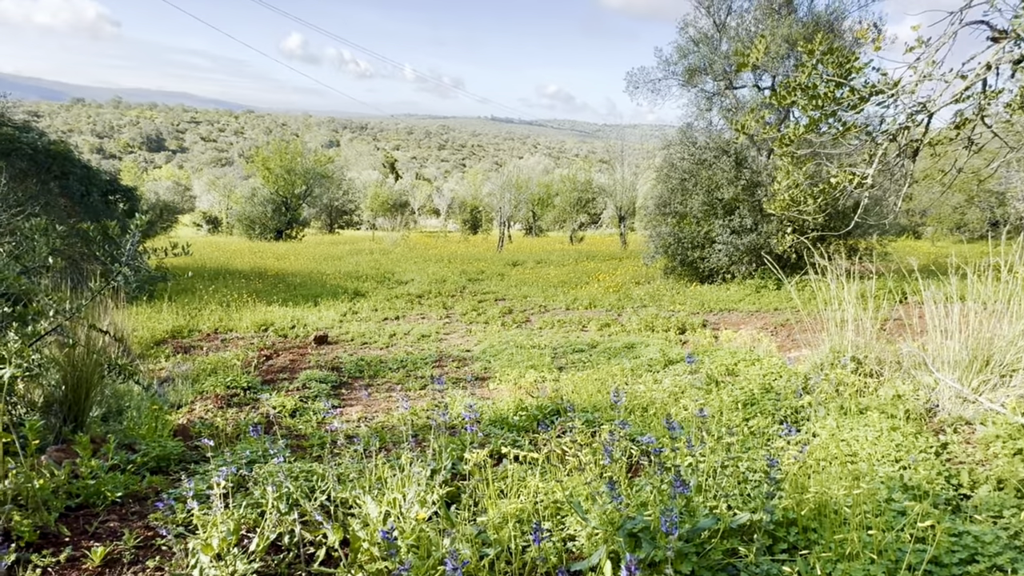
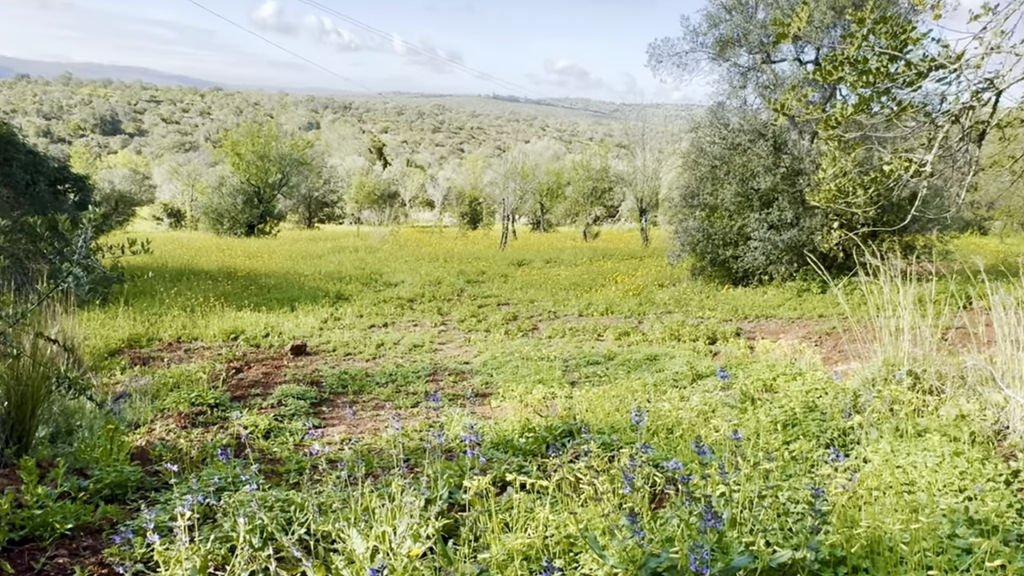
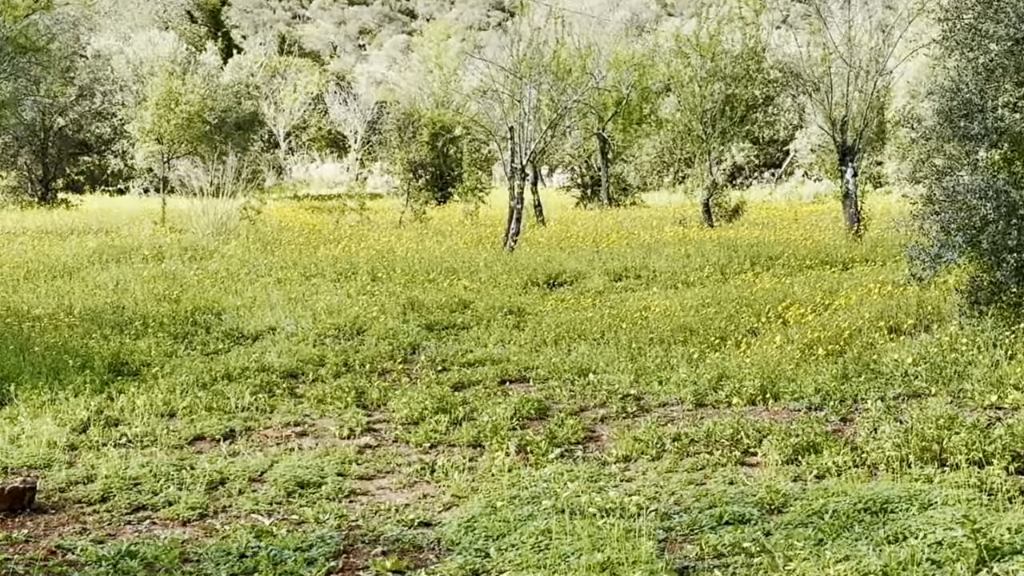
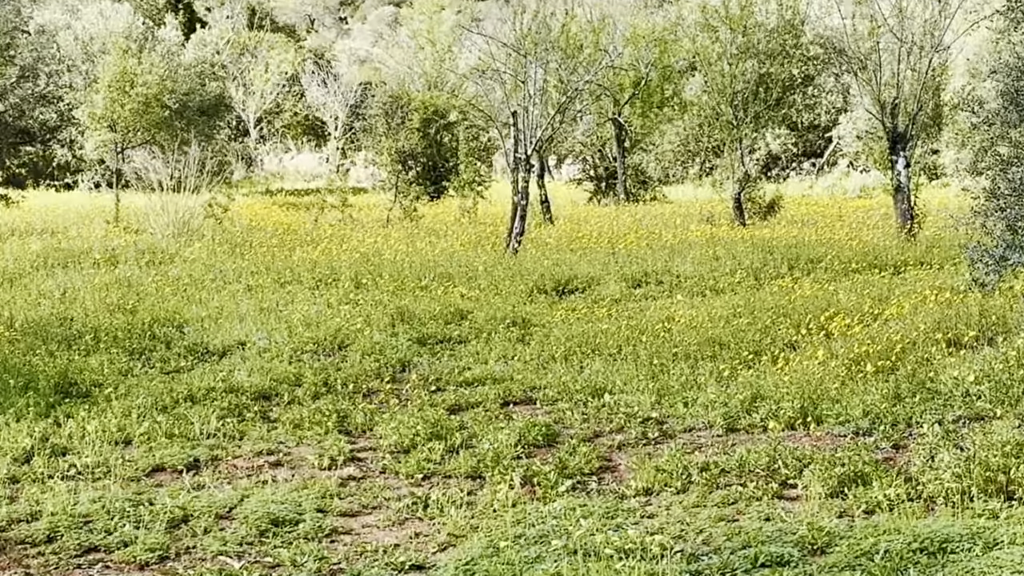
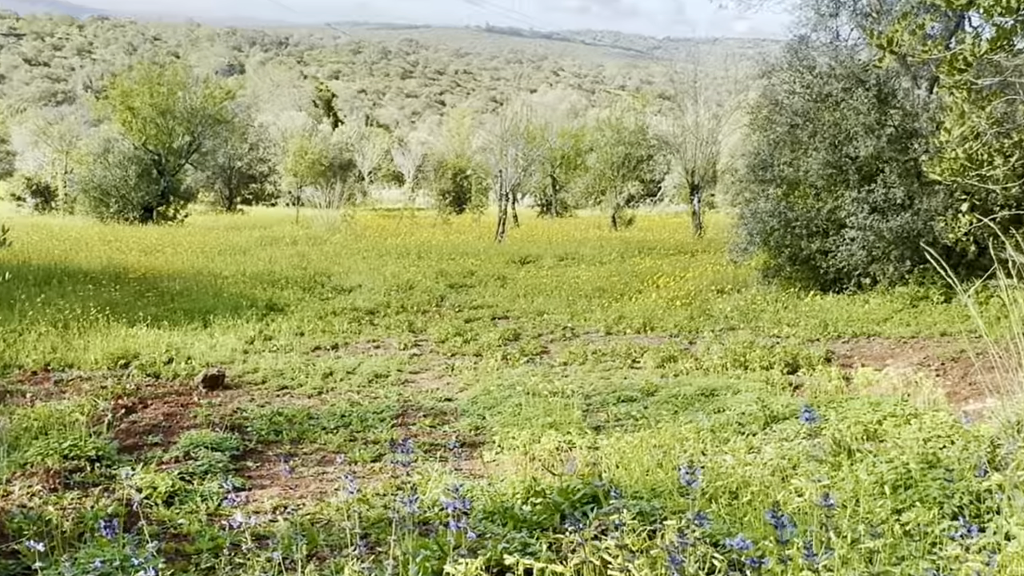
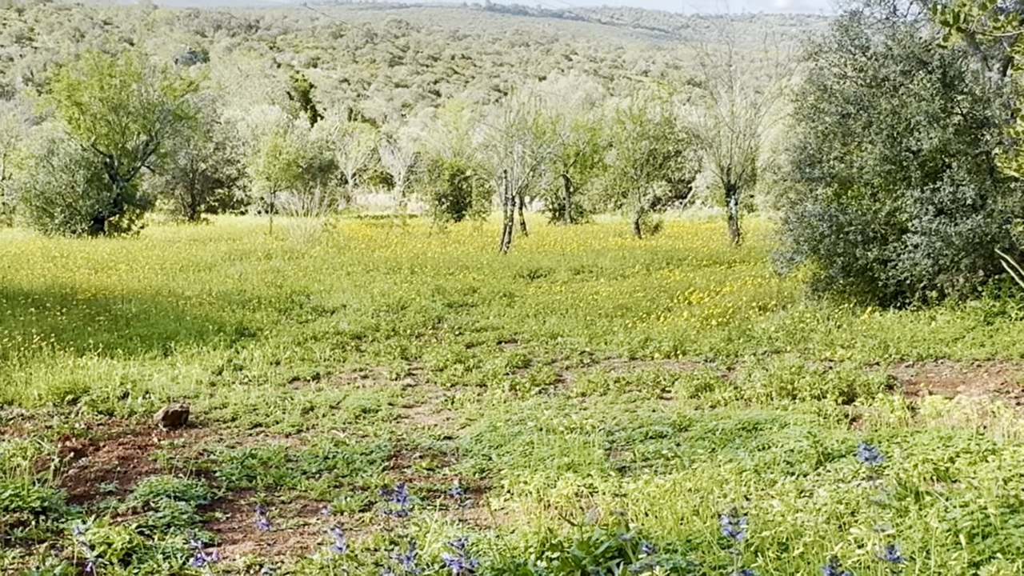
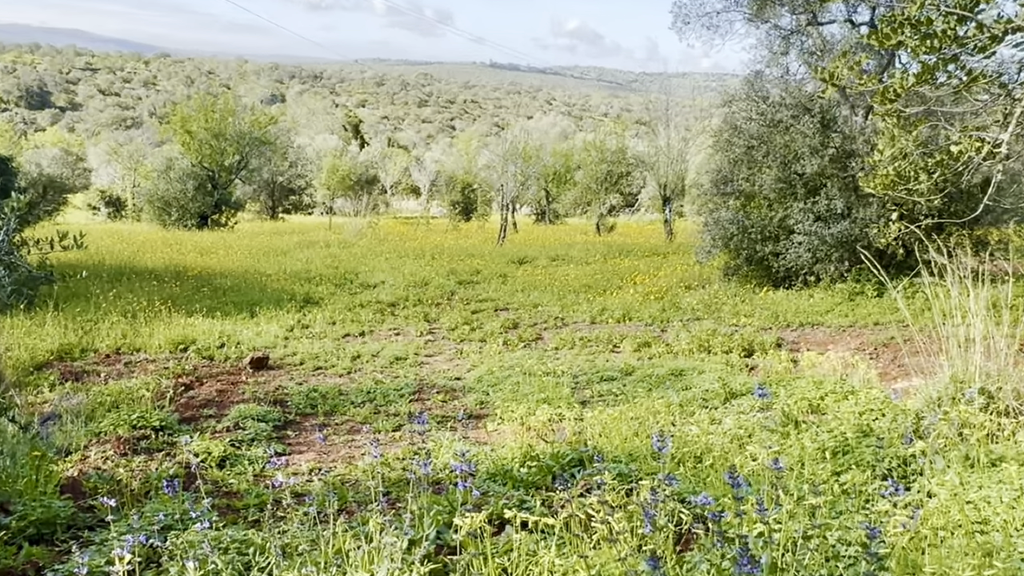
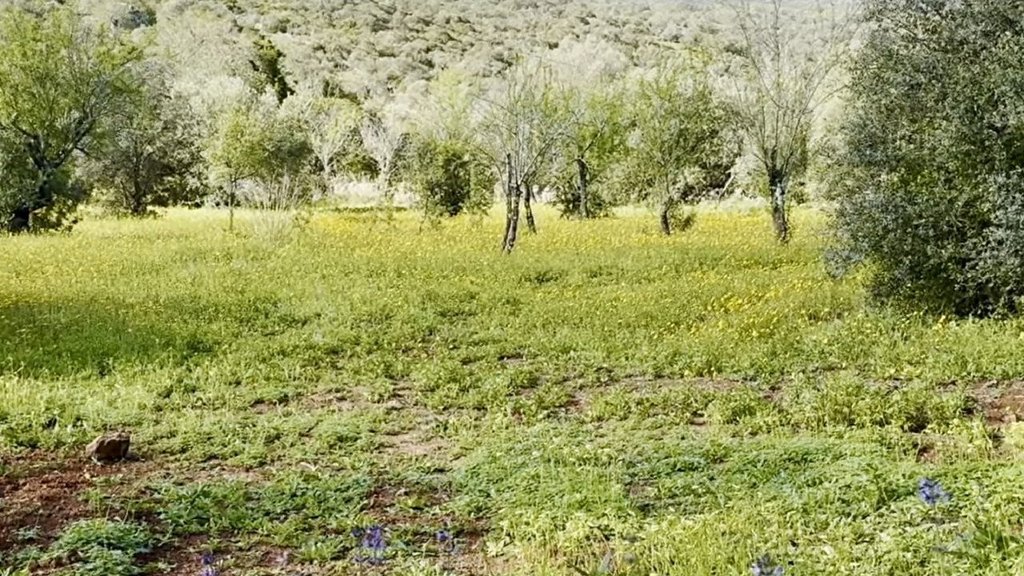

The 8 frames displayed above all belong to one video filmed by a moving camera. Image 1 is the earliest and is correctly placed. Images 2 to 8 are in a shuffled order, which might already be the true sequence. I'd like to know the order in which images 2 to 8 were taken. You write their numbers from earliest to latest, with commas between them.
2, 7, 5, 6, 8, 3, 4
